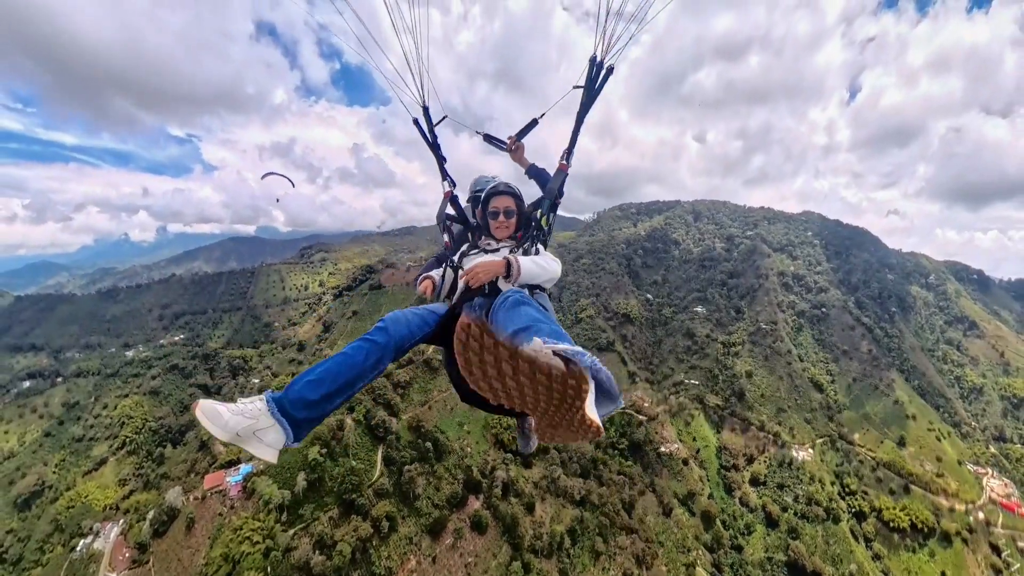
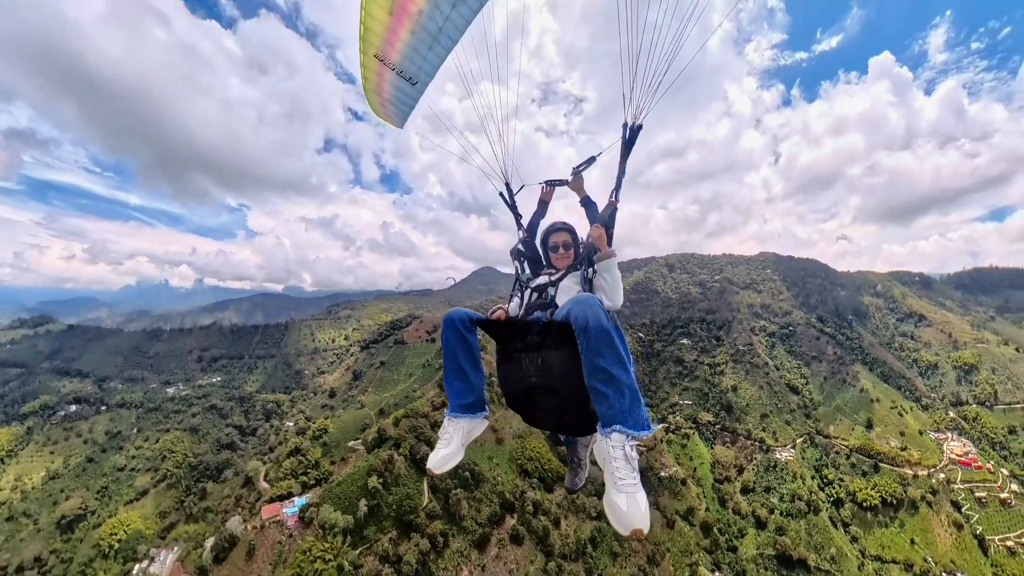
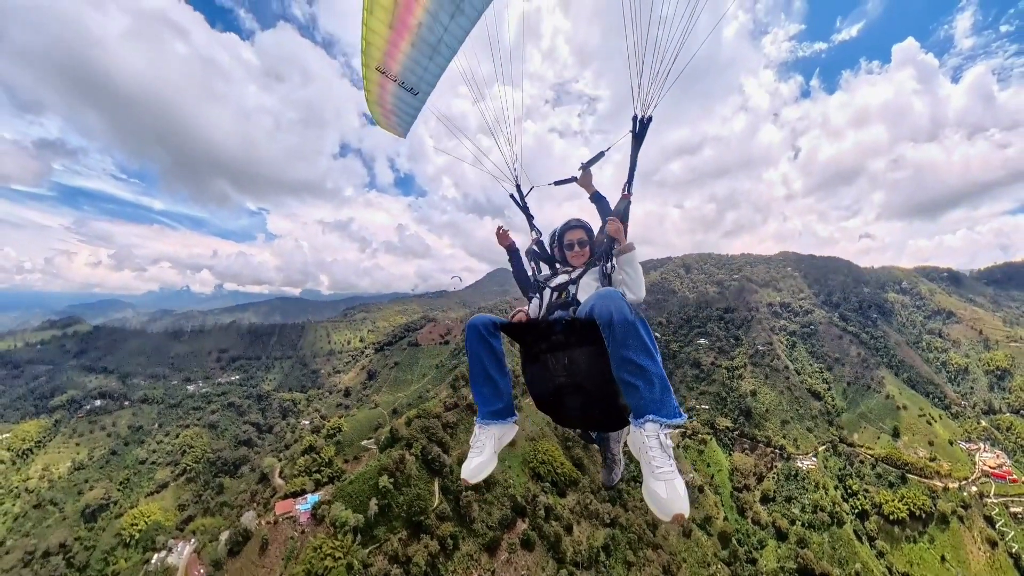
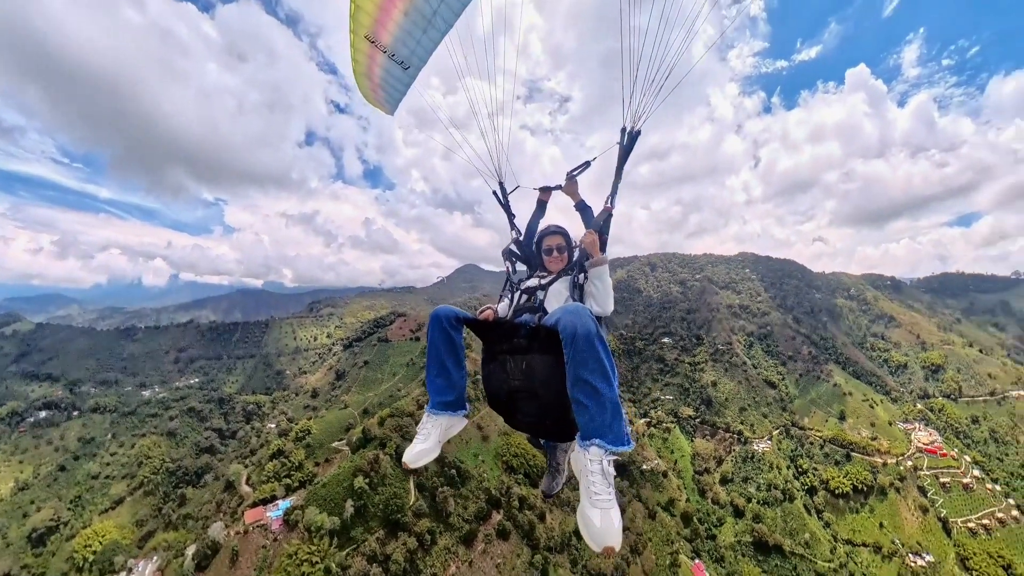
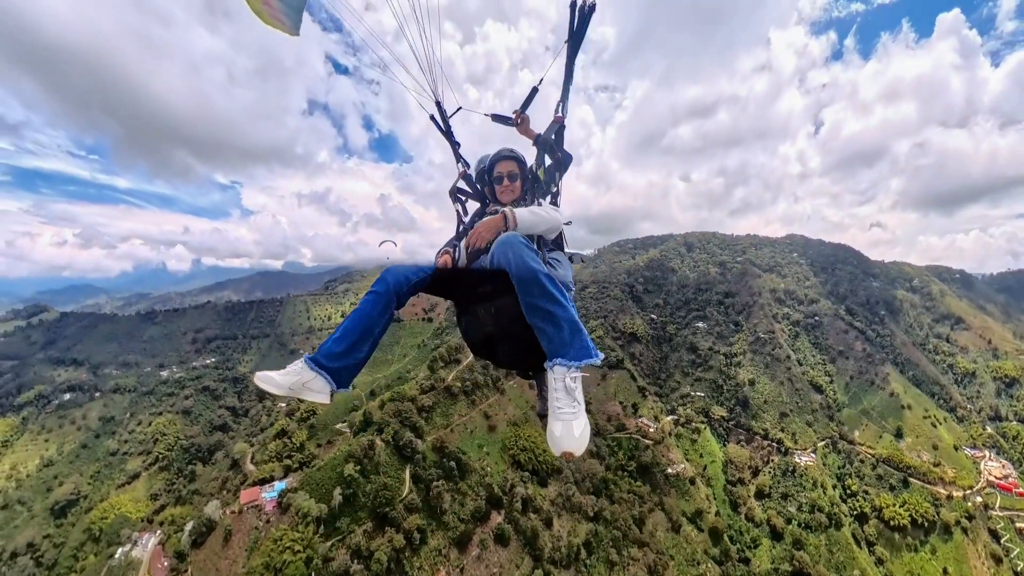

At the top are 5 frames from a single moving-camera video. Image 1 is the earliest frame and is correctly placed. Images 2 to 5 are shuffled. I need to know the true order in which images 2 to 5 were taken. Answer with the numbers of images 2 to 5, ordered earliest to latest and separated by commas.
5, 3, 2, 4
